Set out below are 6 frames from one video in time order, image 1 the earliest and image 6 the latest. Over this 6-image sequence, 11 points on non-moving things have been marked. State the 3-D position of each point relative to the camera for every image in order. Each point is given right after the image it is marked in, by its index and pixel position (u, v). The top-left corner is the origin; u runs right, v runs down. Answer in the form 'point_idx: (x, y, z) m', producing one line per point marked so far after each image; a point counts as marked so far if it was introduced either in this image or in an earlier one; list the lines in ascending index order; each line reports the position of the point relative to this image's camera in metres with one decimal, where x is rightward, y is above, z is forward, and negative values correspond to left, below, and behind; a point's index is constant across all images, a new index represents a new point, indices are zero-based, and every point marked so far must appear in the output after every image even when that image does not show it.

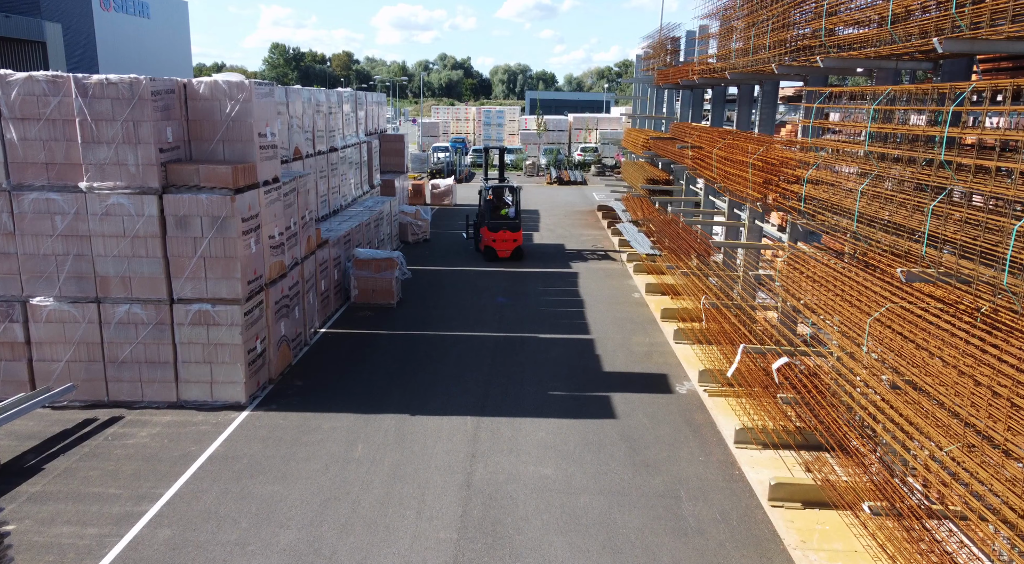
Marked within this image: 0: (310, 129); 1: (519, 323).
0: (-4.7, +3.5, +18.9) m
1: (+0.2, -0.9, +16.9) m
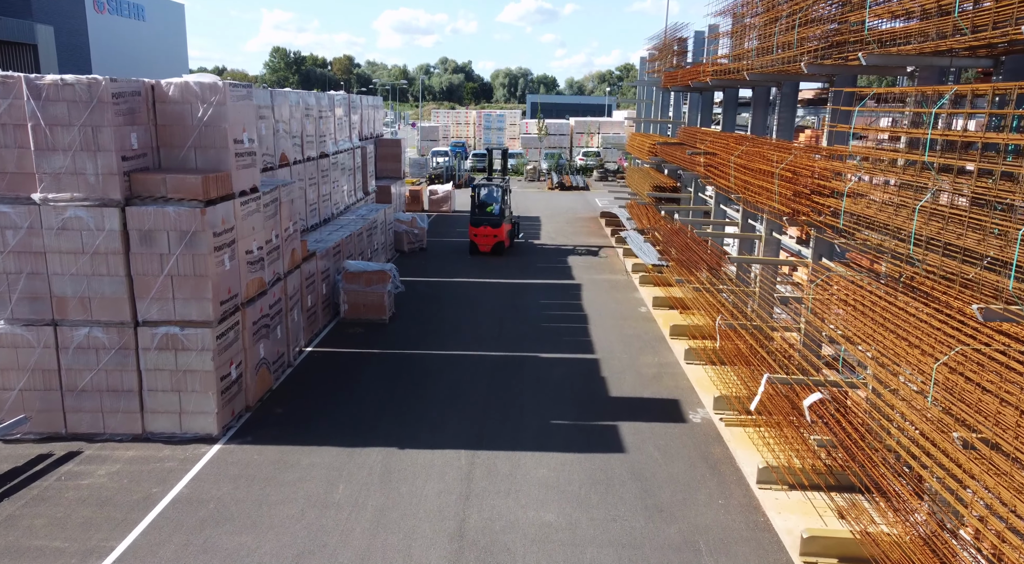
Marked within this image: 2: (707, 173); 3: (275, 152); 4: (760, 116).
0: (-4.7, +3.2, +18.0) m
1: (+0.1, -1.2, +15.9) m
2: (+3.5, +1.9, +14.6) m
3: (-4.7, +2.5, +16.1) m
4: (+4.5, +3.0, +14.9) m
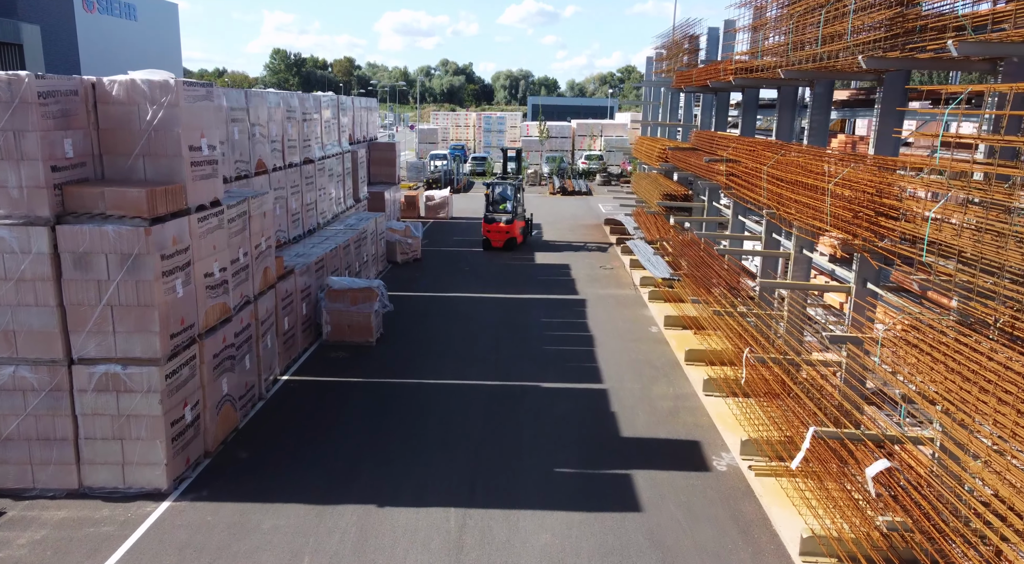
0: (-4.7, +2.9, +16.5) m
1: (+0.1, -1.5, +14.4) m
2: (+3.5, +1.6, +13.2) m
3: (-4.7, +2.2, +14.7) m
4: (+4.5, +2.6, +13.5) m
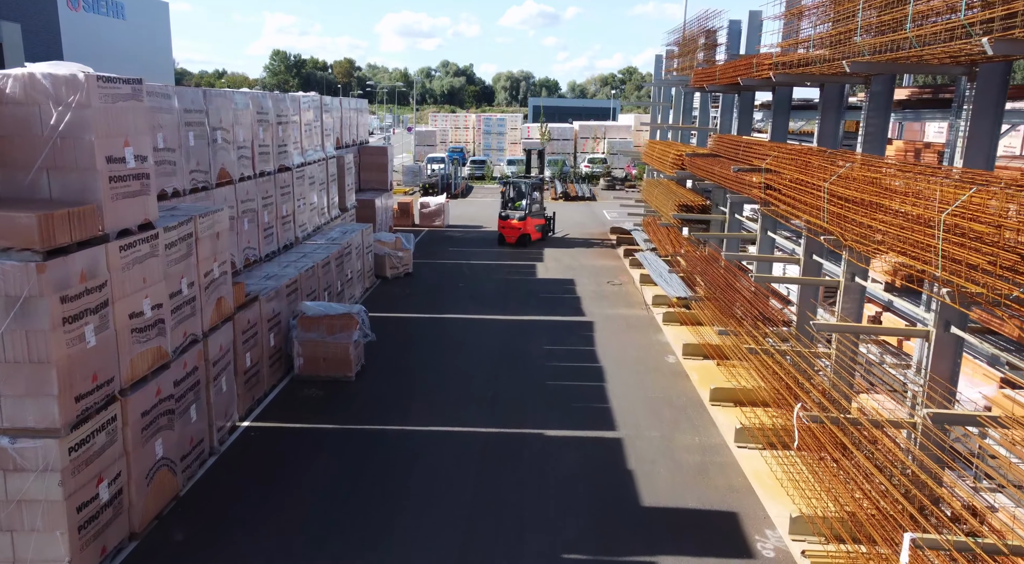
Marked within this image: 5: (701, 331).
0: (-4.7, +2.5, +14.6) m
1: (+0.1, -1.9, +12.5) m
2: (+3.5, +1.2, +11.3) m
3: (-4.7, +1.8, +12.8) m
4: (+4.5, +2.2, +11.6) m
5: (+3.7, -1.0, +16.2) m
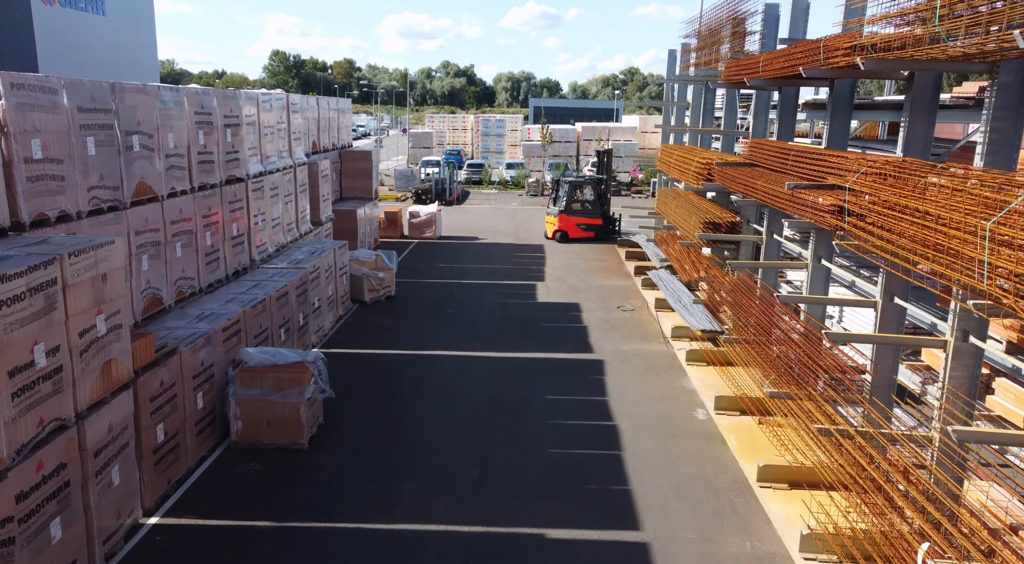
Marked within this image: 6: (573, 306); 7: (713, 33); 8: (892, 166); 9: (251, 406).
0: (-4.8, +1.9, +11.9) m
1: (0.0, -2.5, +9.8) m
2: (+3.4, +0.6, +8.5) m
3: (-4.8, +1.2, +10.1) m
4: (+4.4, +1.7, +8.8) m
5: (+3.7, -1.6, +13.4) m
6: (+1.4, -0.6, +18.9) m
7: (+4.4, +5.5, +18.2) m
8: (+3.8, +1.2, +8.3) m
9: (-3.4, -1.6, +10.6) m
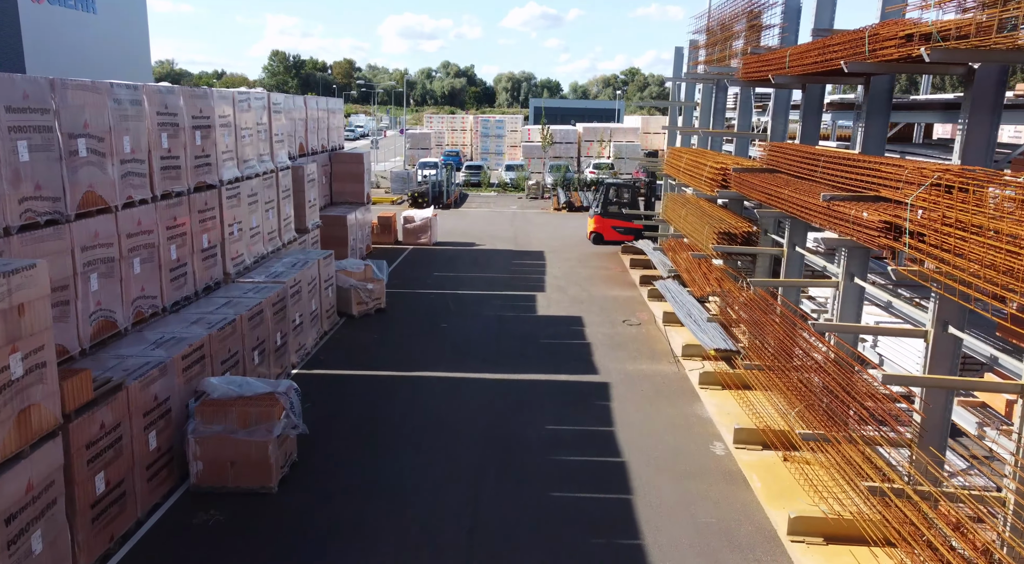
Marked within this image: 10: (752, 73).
0: (-4.9, +1.6, +10.7) m
1: (0.0, -2.8, +8.5) m
2: (+3.4, +0.3, +7.3) m
3: (-4.8, +1.0, +8.8) m
4: (+4.3, +1.4, +7.6) m
5: (+3.6, -1.8, +12.2) m
6: (+1.4, -0.8, +17.7) m
7: (+4.4, +5.3, +17.0) m
8: (+3.8, +0.9, +7.0) m
9: (-3.4, -1.8, +9.4) m
10: (+3.8, +3.3, +13.0) m
